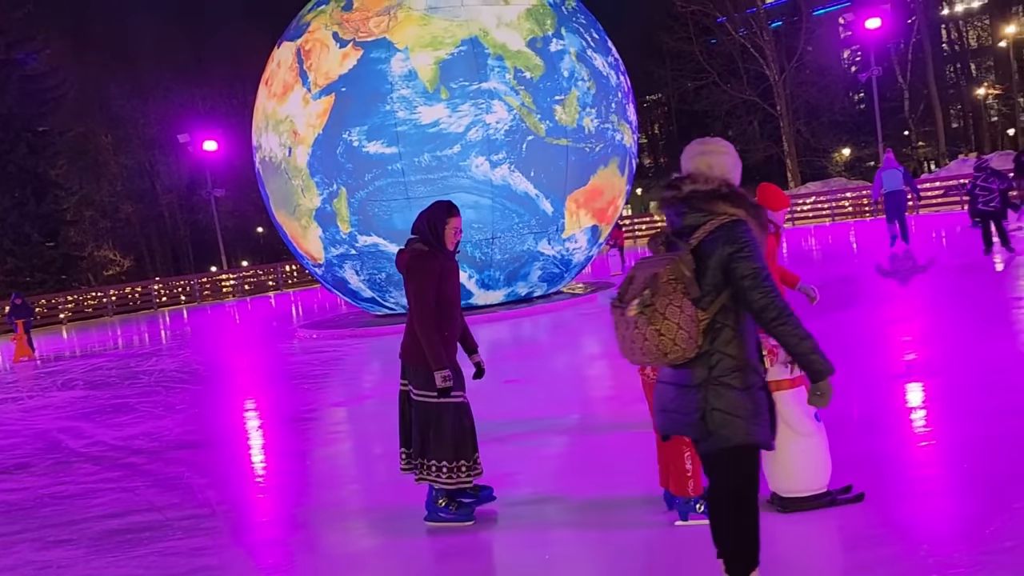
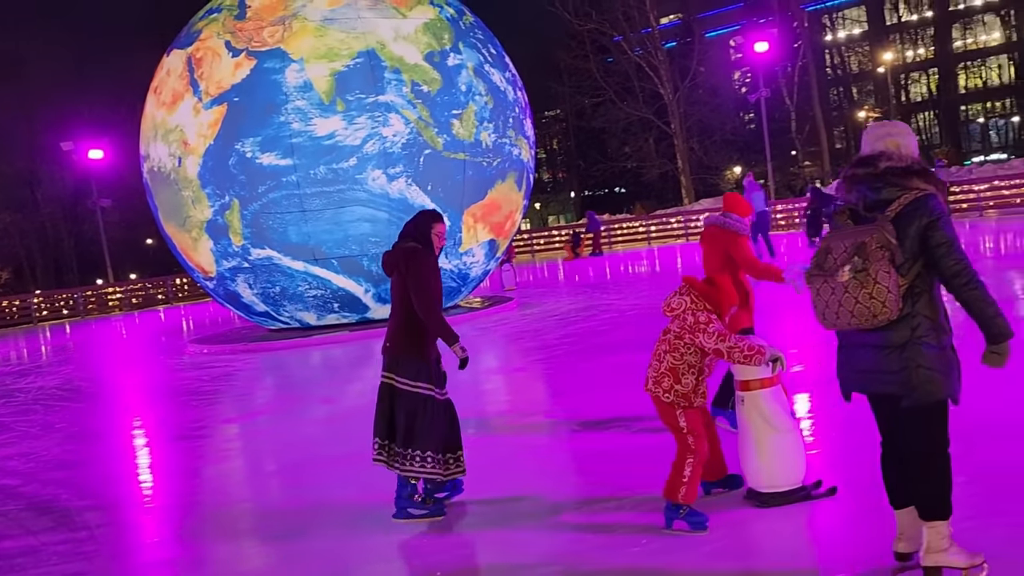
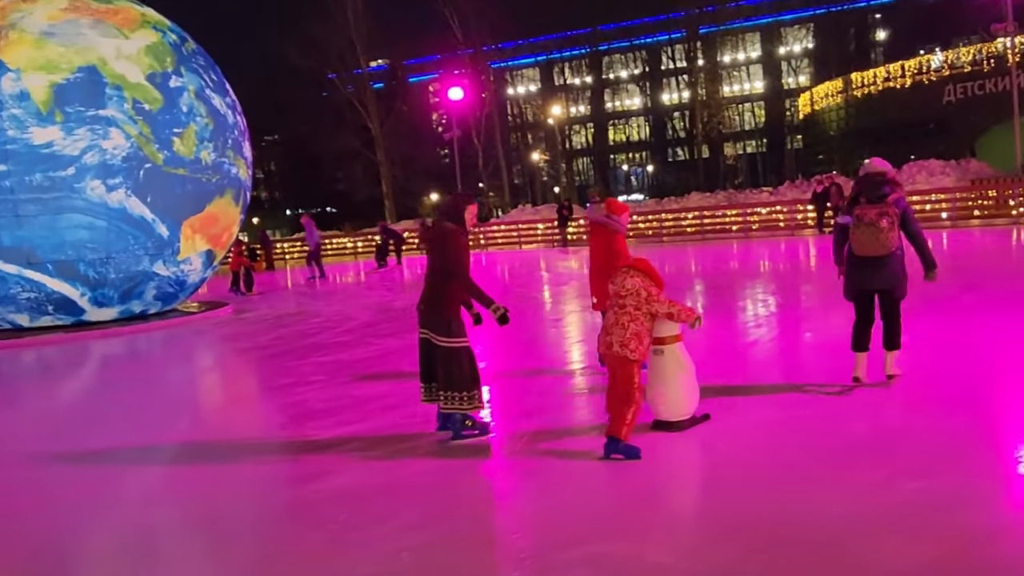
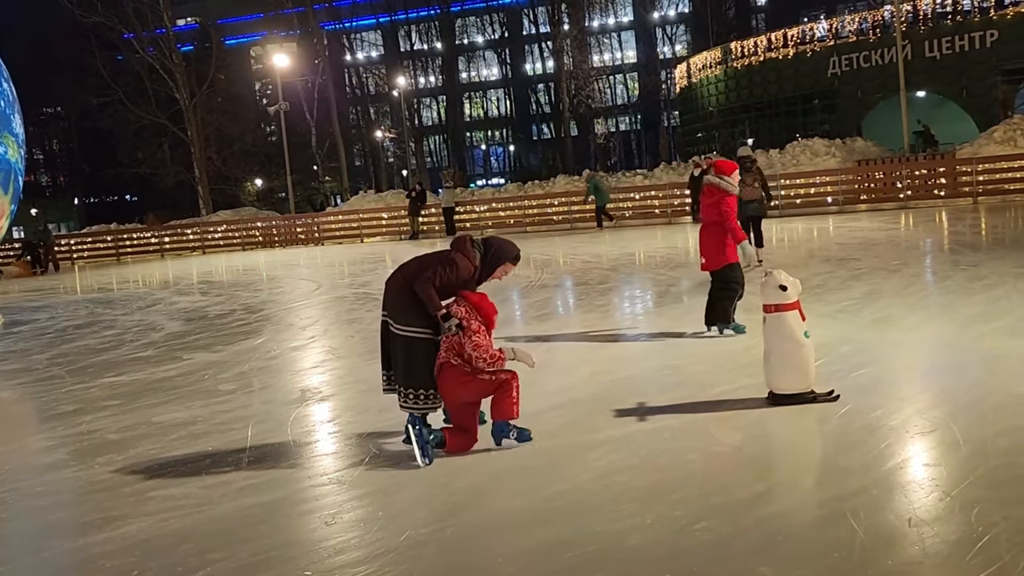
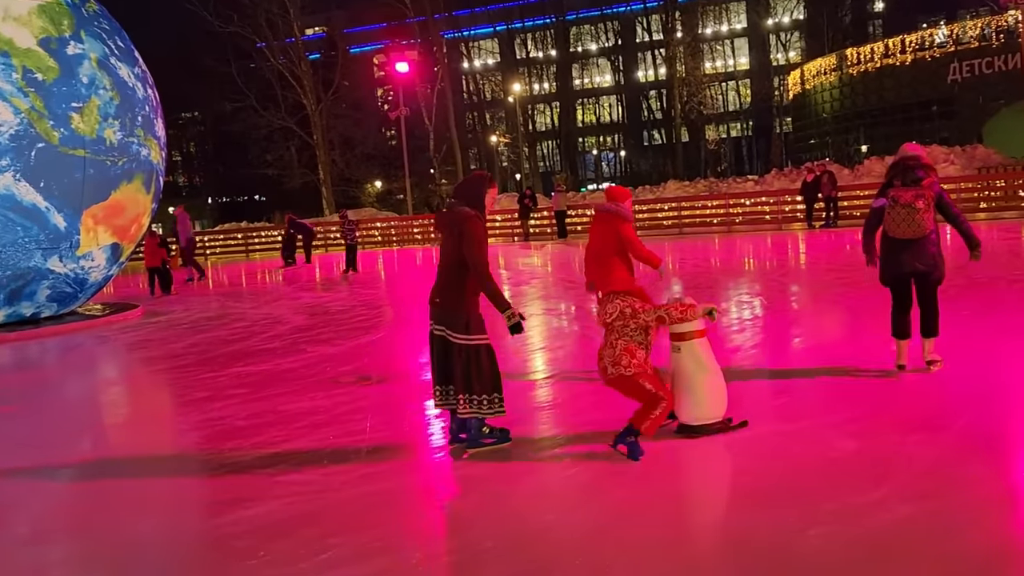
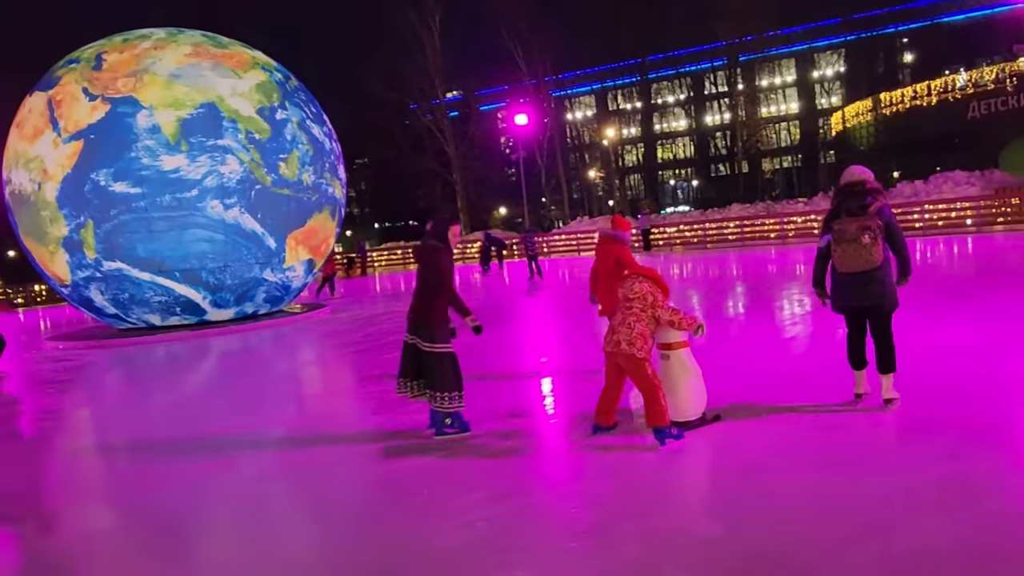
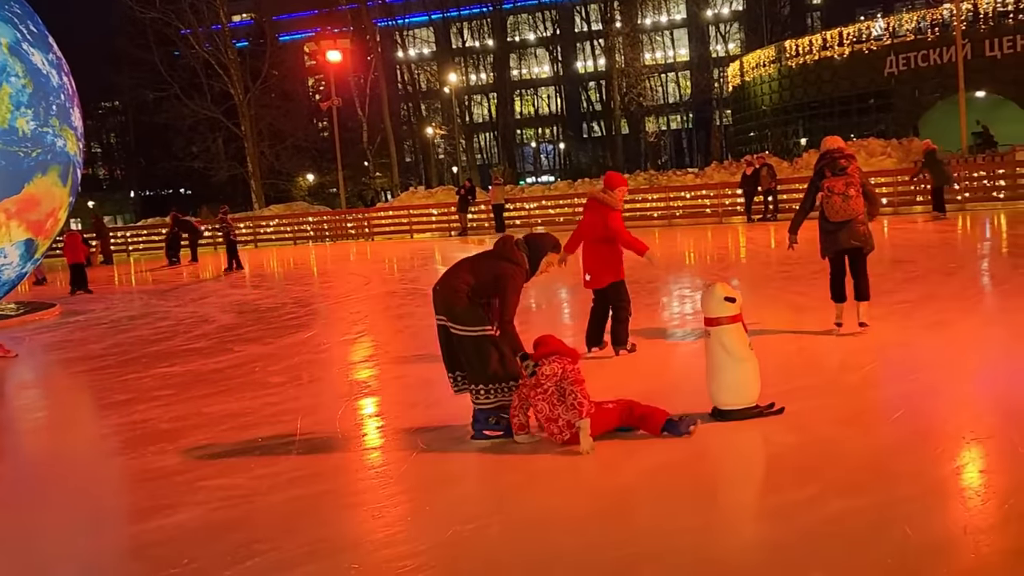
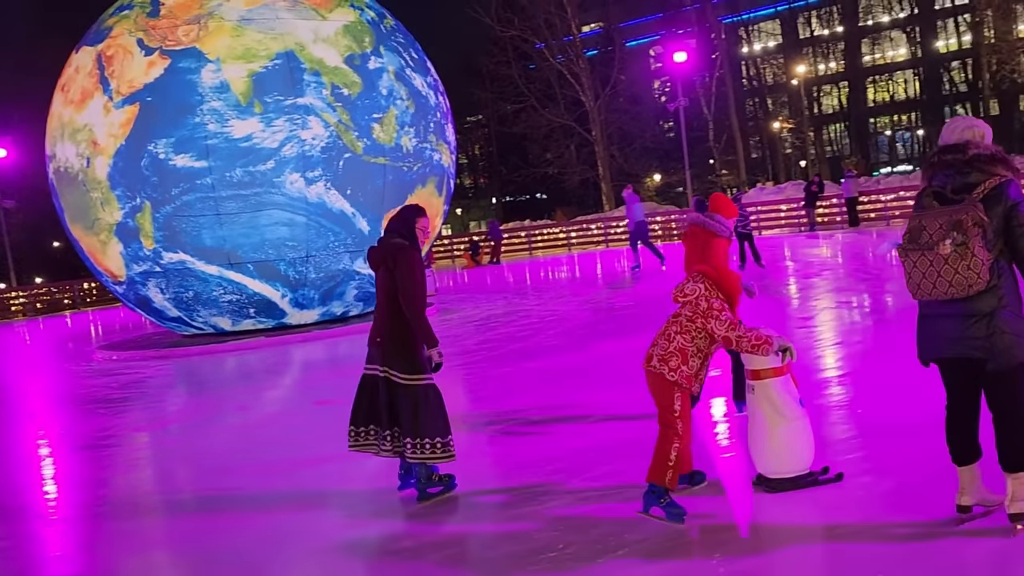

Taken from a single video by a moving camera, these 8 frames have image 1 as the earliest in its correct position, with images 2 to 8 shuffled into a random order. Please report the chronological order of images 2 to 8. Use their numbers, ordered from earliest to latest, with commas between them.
2, 8, 6, 3, 5, 7, 4
